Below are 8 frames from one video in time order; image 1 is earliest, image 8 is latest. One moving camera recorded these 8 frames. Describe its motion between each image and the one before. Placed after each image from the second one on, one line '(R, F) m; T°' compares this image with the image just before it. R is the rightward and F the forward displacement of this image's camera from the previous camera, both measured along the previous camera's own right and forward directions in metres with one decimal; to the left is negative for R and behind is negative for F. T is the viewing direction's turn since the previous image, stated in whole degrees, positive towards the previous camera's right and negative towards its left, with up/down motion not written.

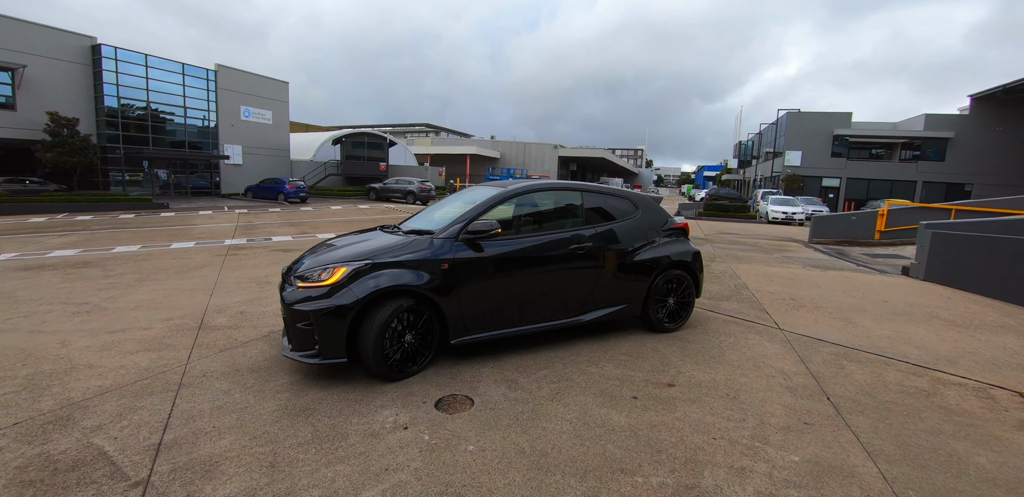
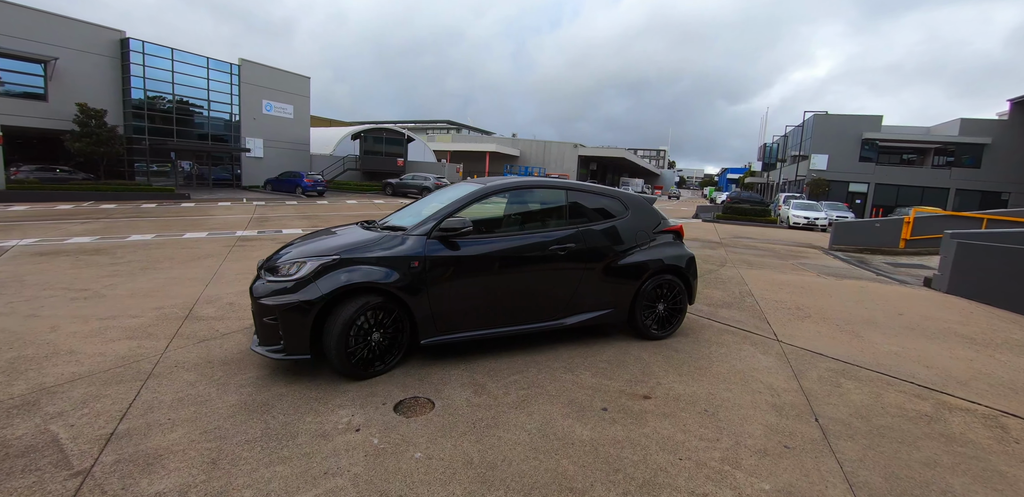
(+0.3, +0.2) m; -2°
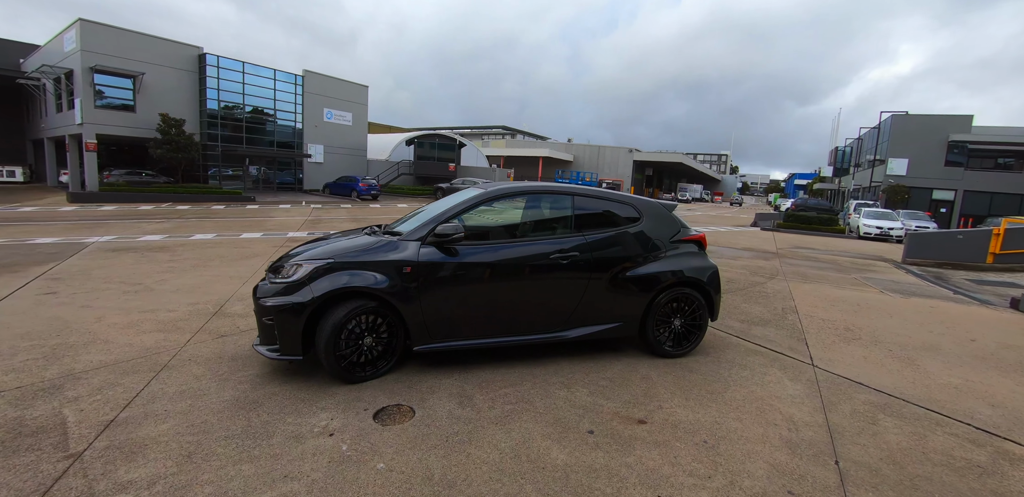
(+0.4, +0.2) m; -7°
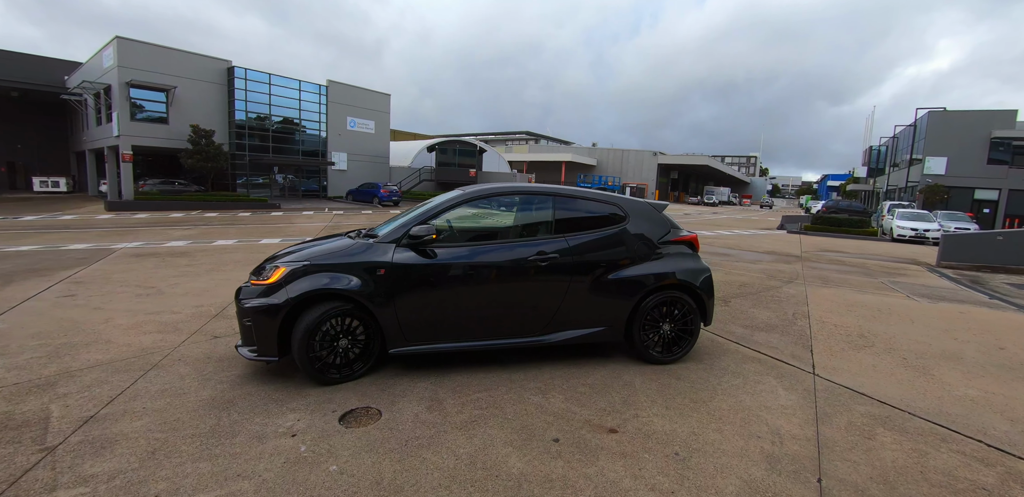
(+0.4, +0.1) m; -3°
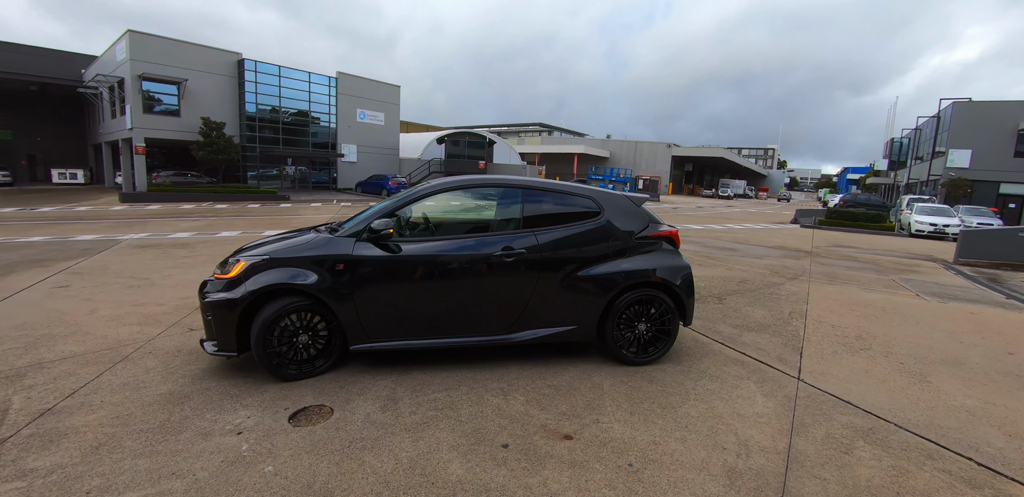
(+0.4, +0.1) m; -2°
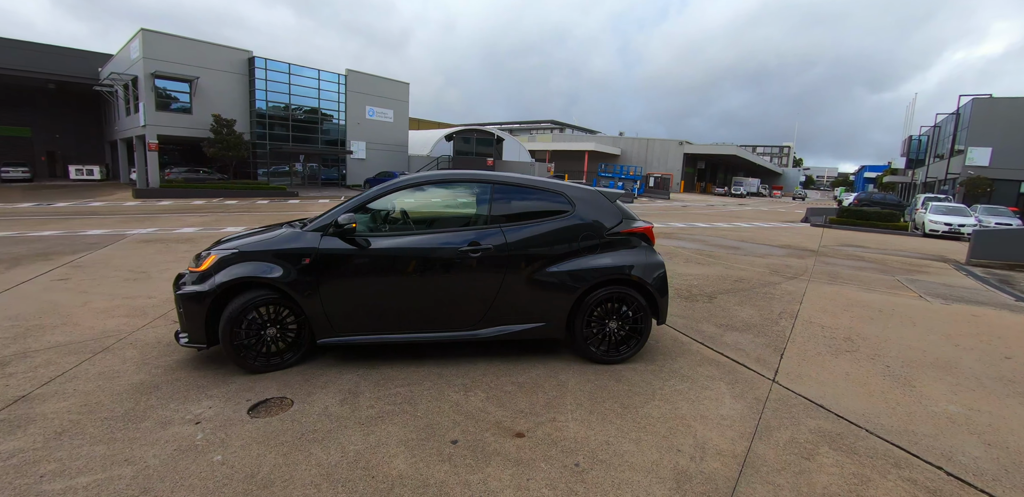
(+0.3, 0.0) m; -2°
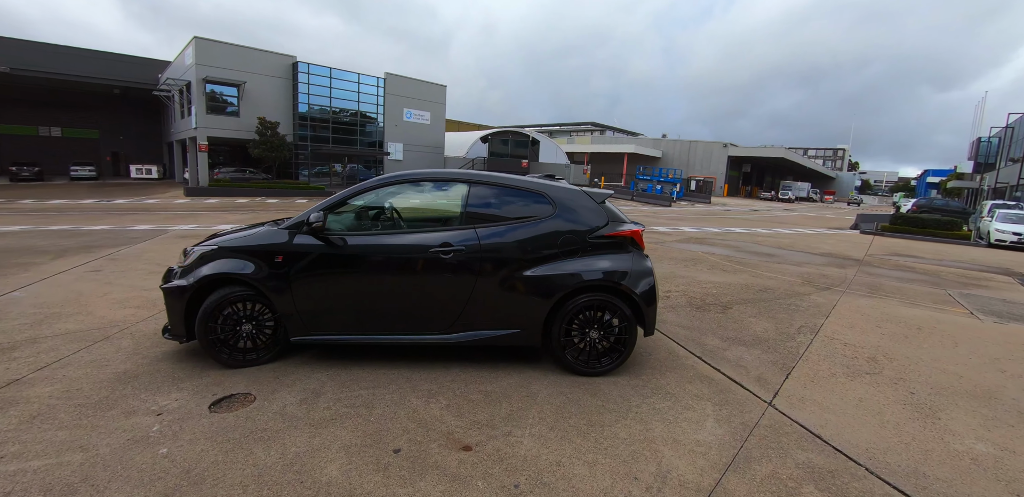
(+0.5, +0.2) m; -5°
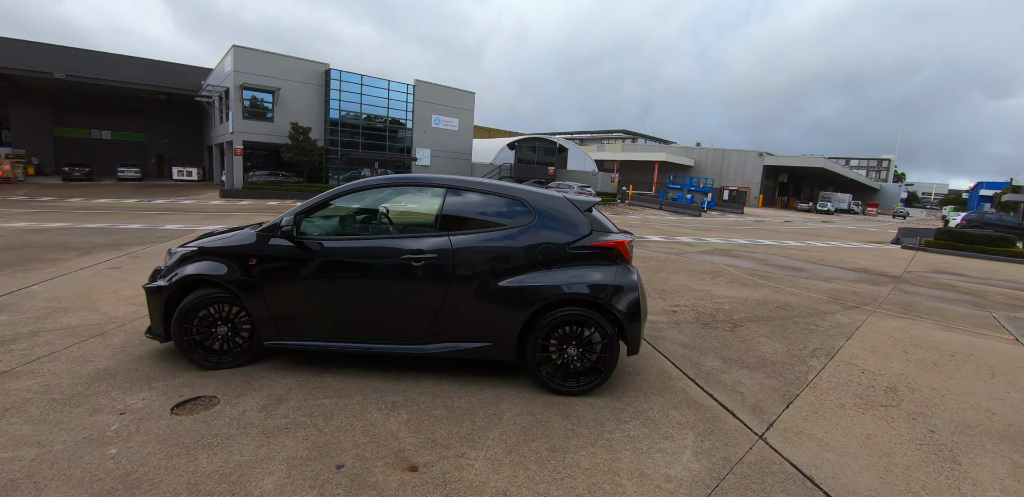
(+0.4, +0.2) m; -4°
